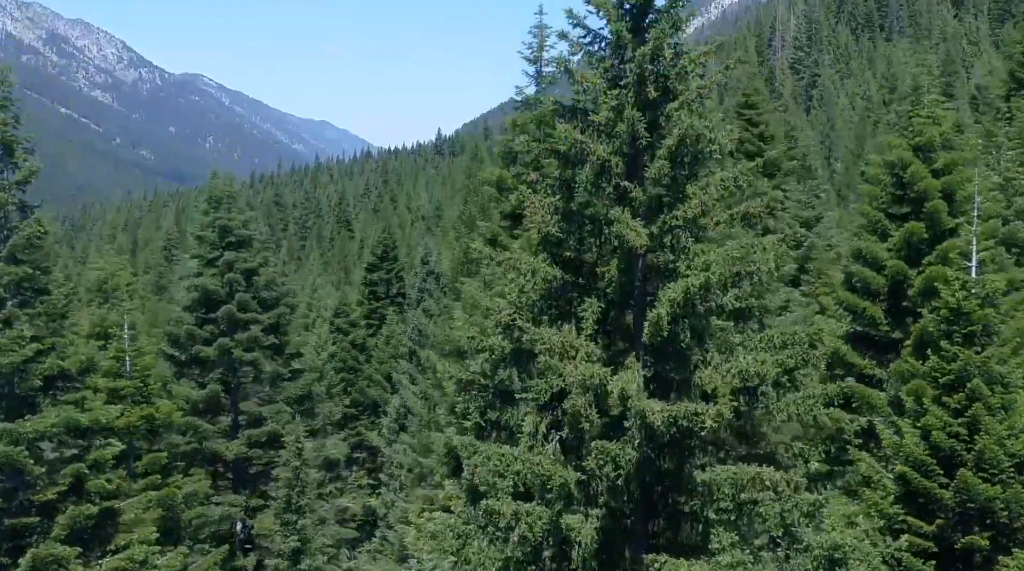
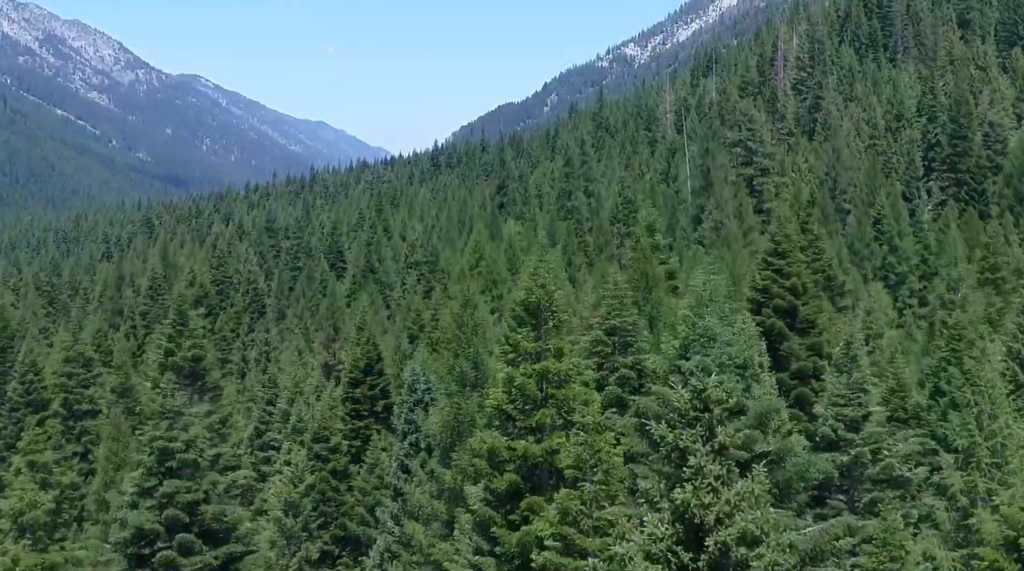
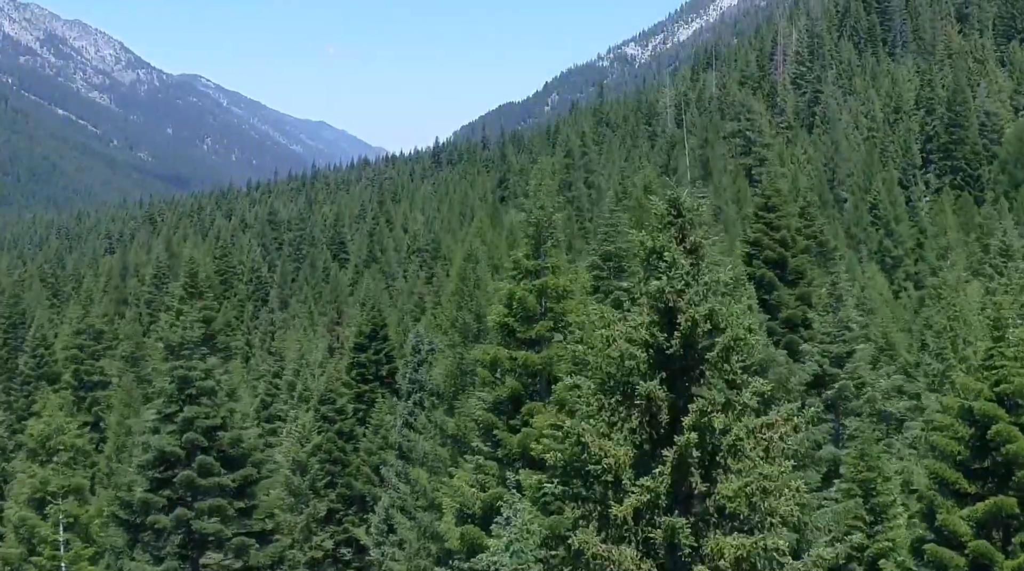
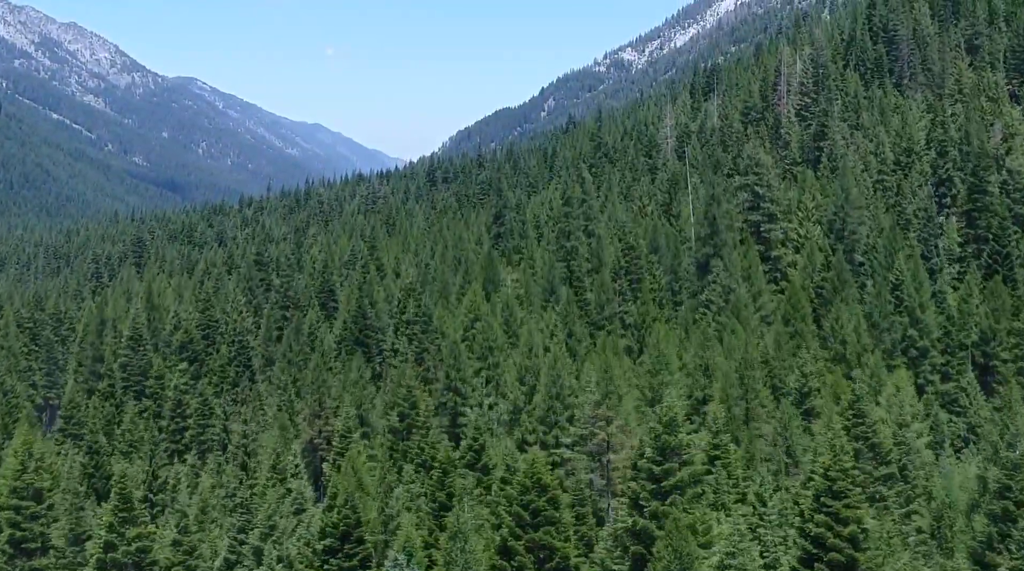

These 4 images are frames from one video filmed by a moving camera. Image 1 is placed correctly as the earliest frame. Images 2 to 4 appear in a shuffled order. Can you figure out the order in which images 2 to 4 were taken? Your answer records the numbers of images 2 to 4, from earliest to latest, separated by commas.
3, 2, 4
